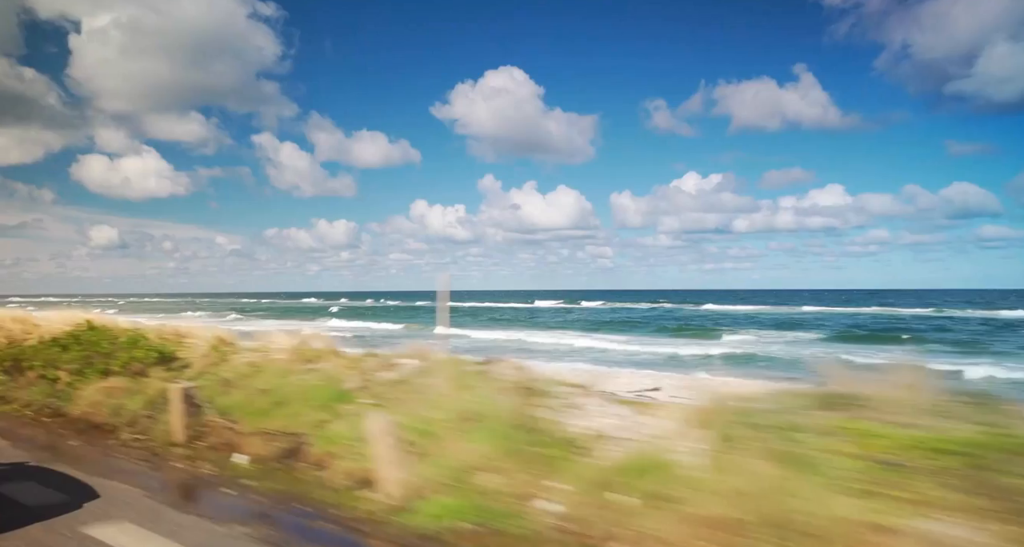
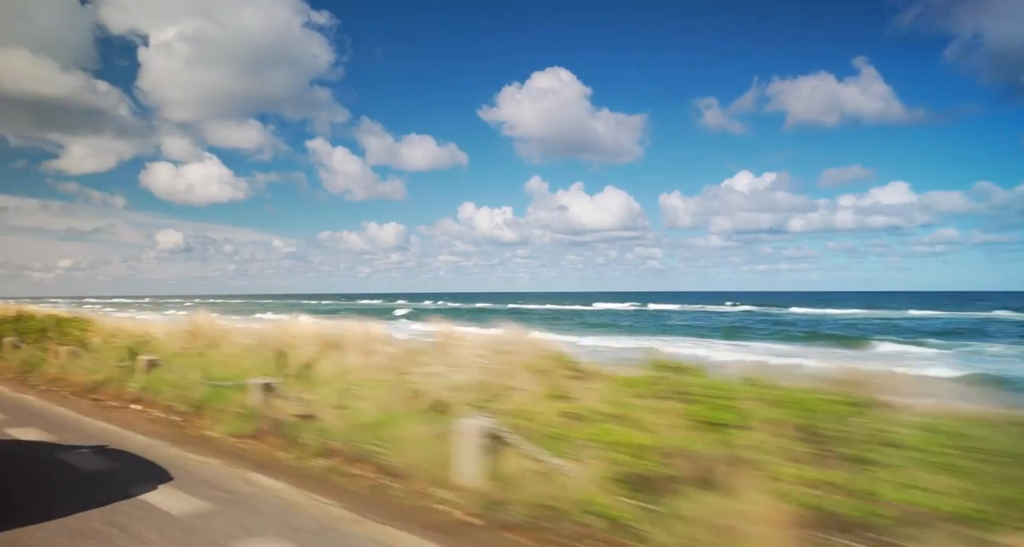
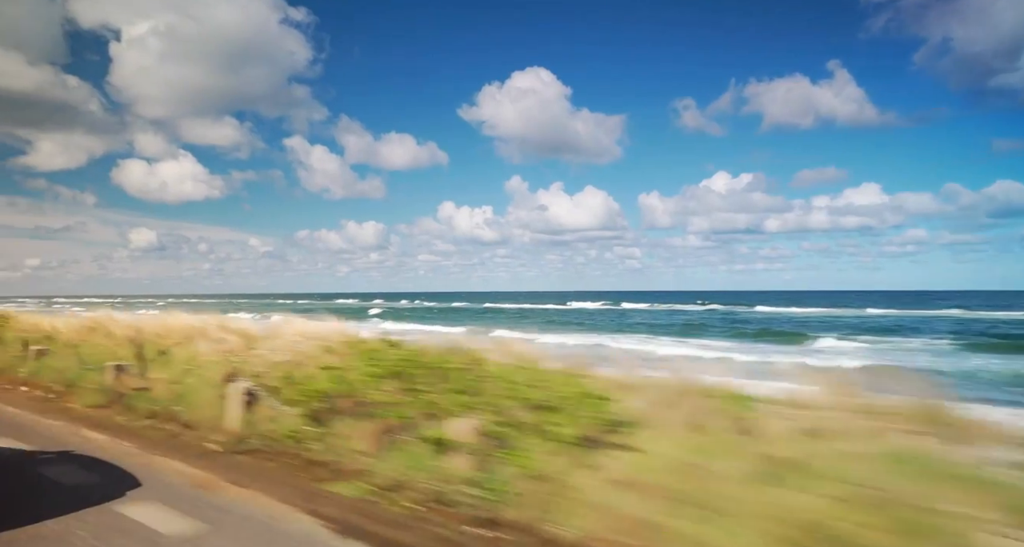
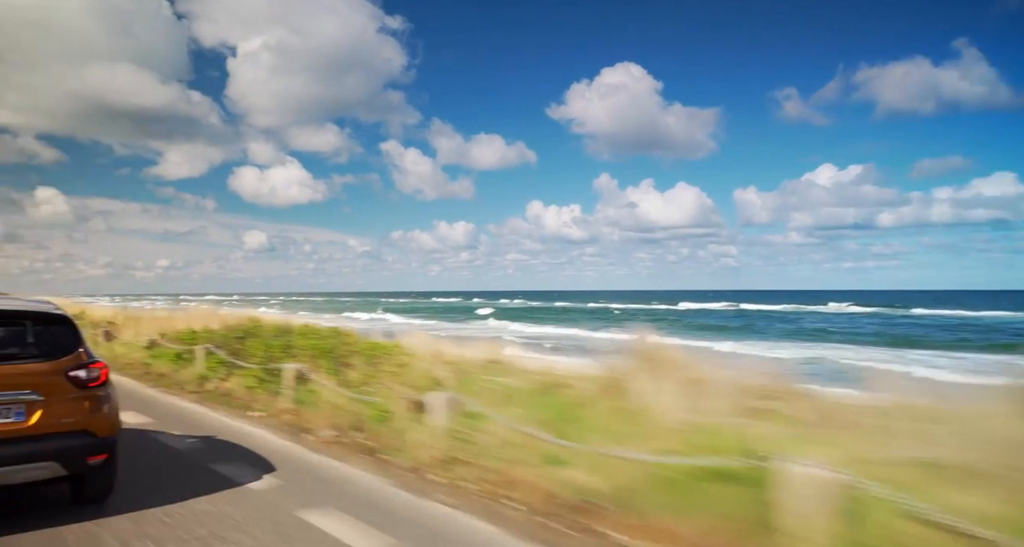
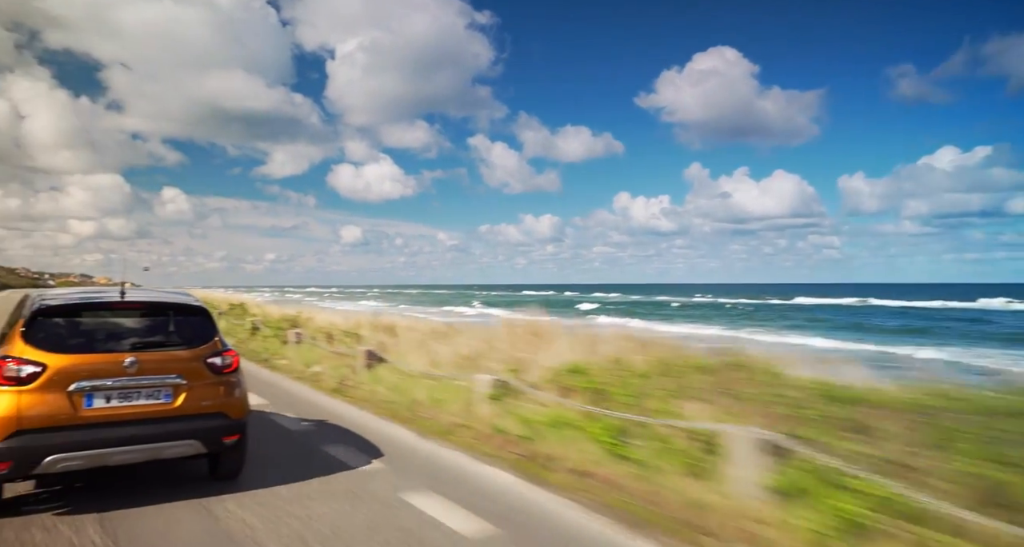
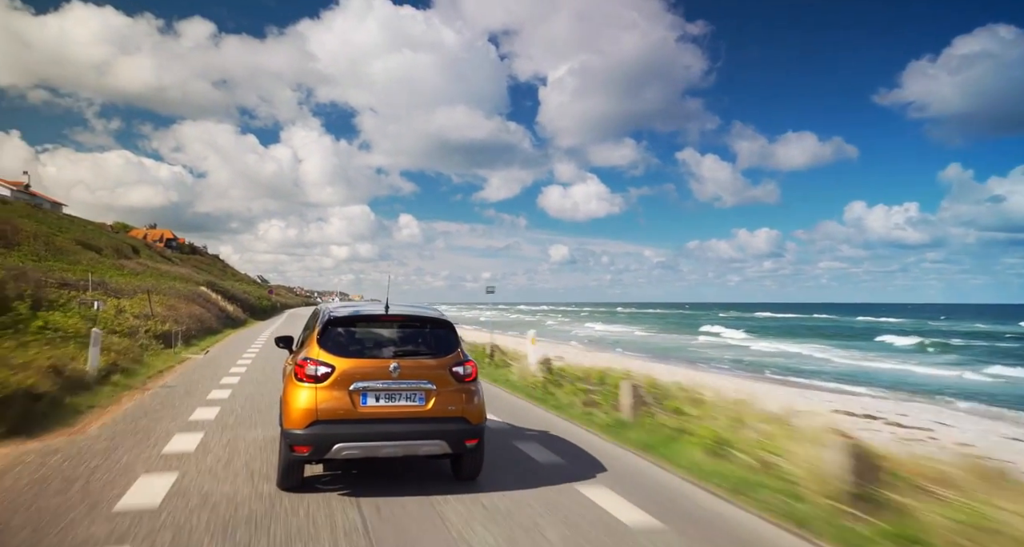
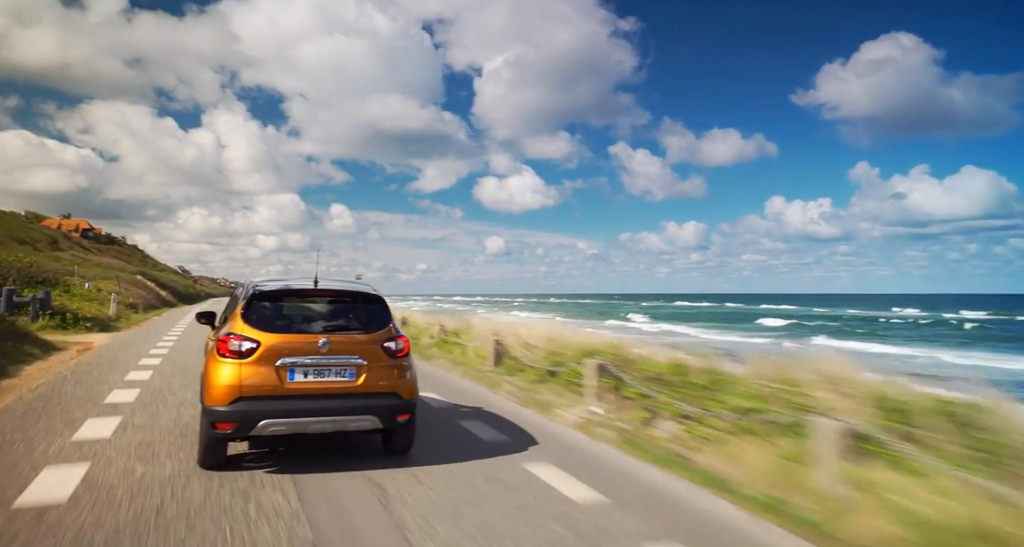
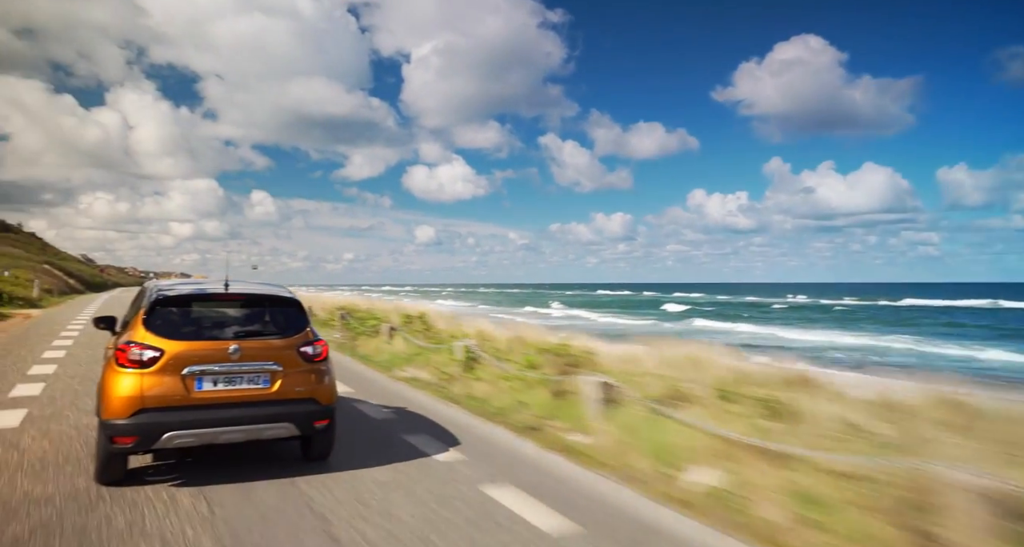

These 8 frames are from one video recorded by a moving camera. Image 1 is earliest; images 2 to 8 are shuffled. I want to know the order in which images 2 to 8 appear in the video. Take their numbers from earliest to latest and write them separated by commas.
3, 2, 4, 5, 8, 7, 6
